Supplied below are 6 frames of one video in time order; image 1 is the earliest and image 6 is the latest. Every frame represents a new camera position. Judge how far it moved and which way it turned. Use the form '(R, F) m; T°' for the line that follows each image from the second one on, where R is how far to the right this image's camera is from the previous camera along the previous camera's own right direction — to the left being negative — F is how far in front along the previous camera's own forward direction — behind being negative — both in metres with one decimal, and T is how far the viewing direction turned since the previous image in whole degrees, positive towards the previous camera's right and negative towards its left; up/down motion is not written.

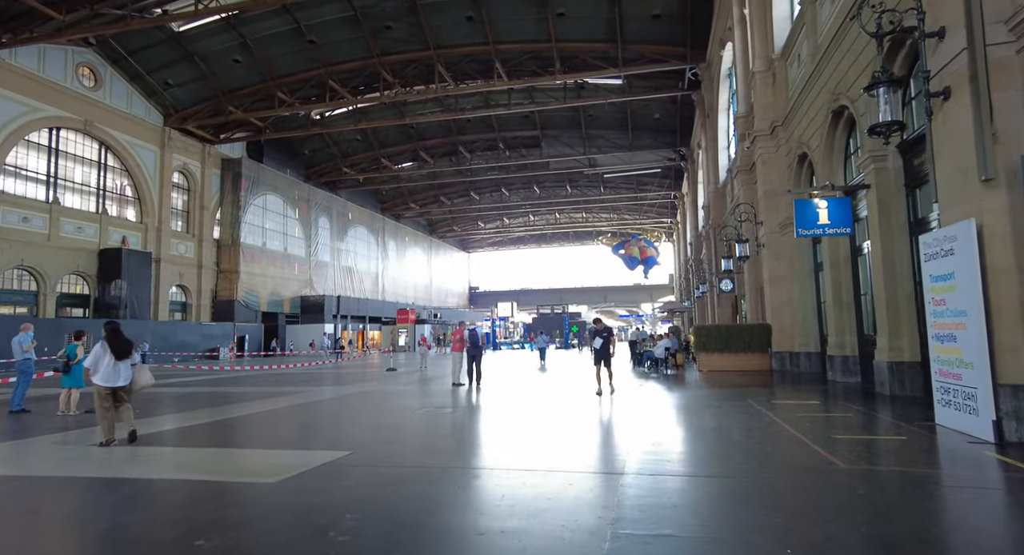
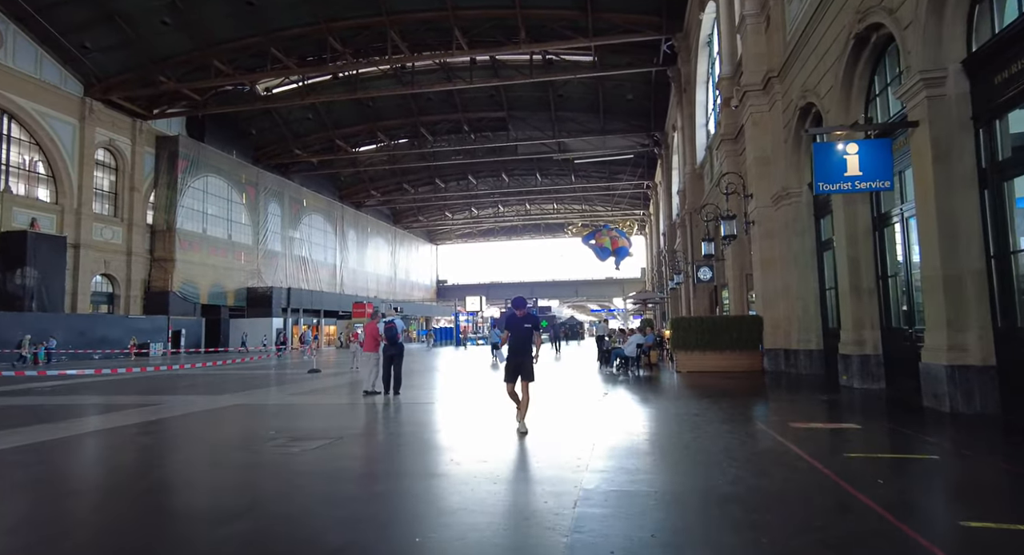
(+0.7, +2.6) m; +3°
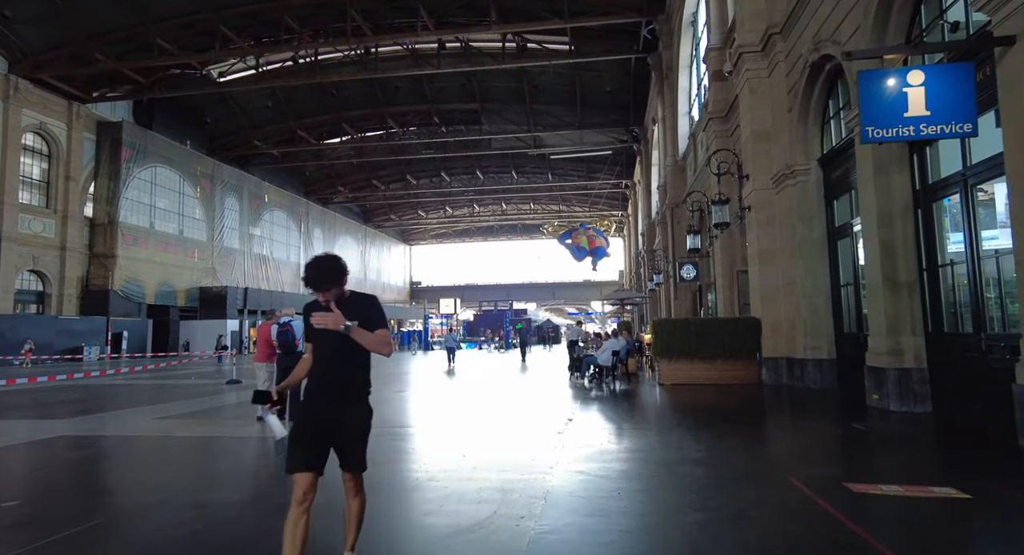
(+0.5, +2.1) m; +2°
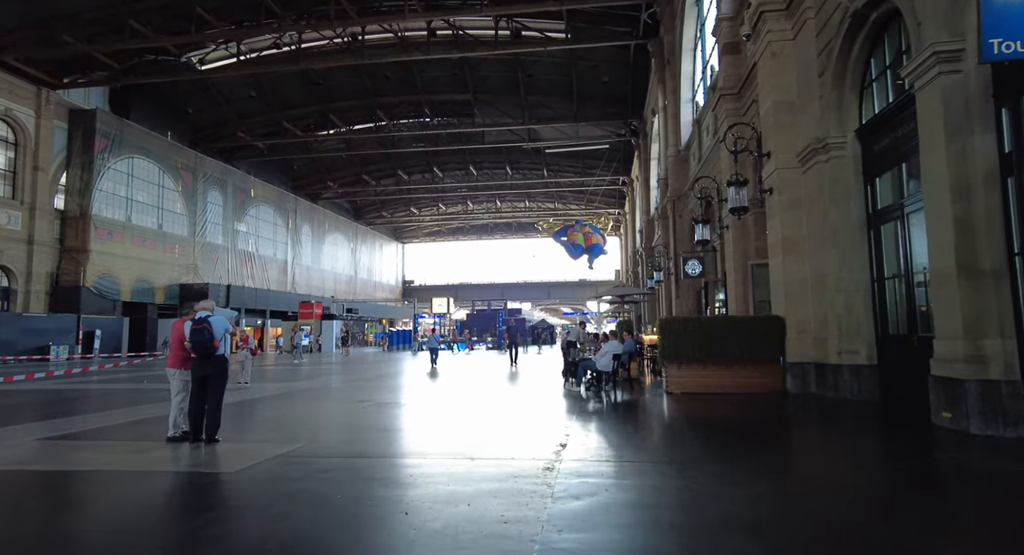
(+0.2, +1.5) m; 0°
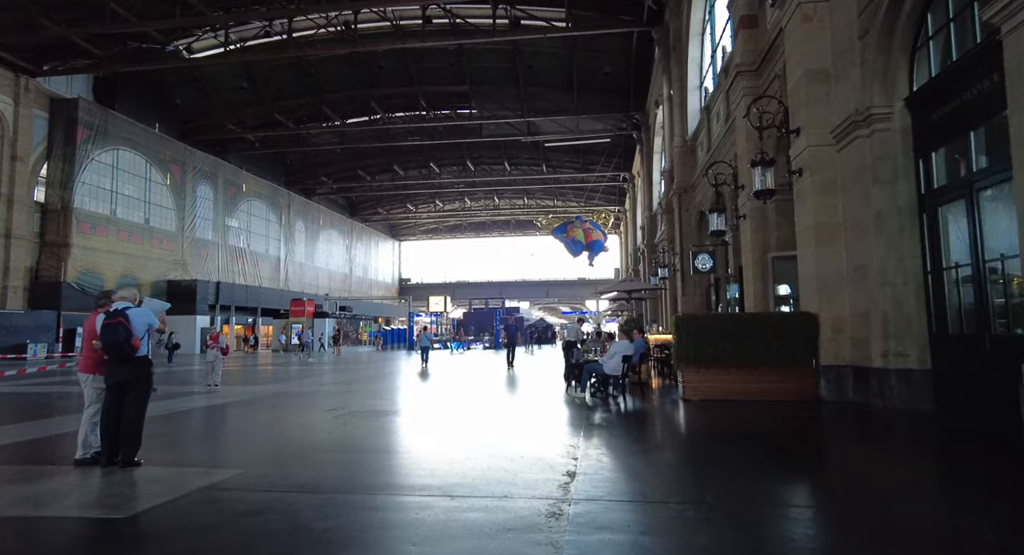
(0.0, +1.1) m; 0°
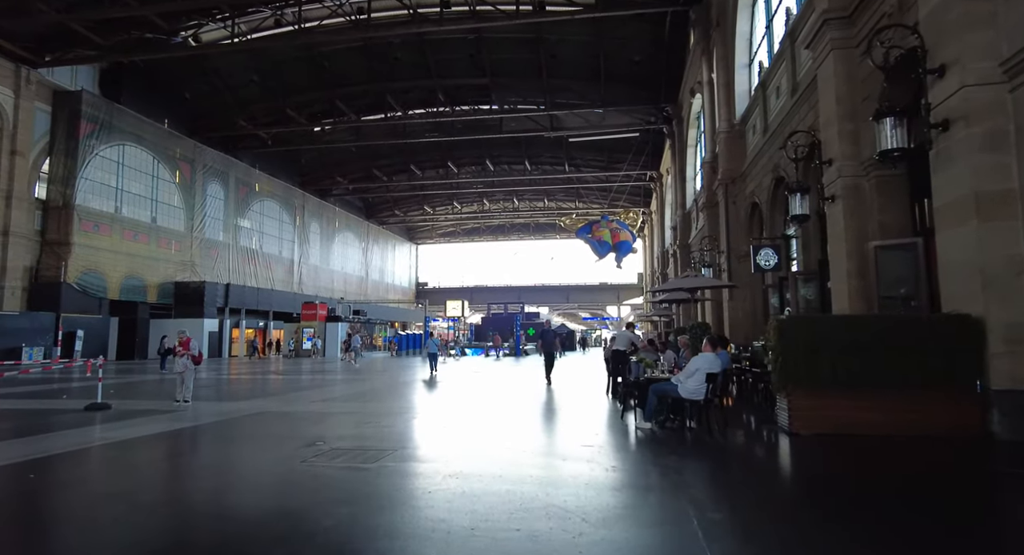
(-0.3, +2.2) m; -2°
